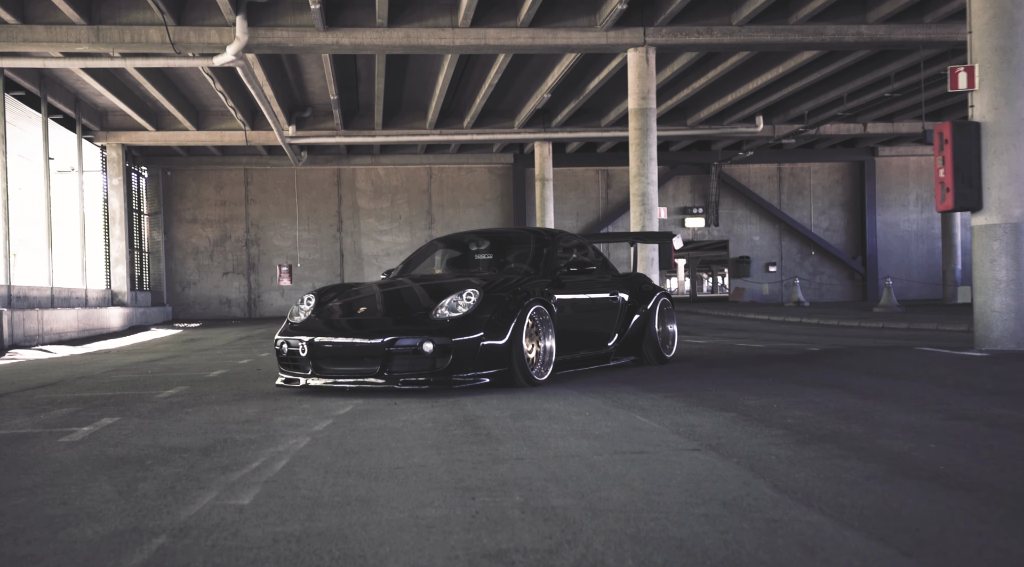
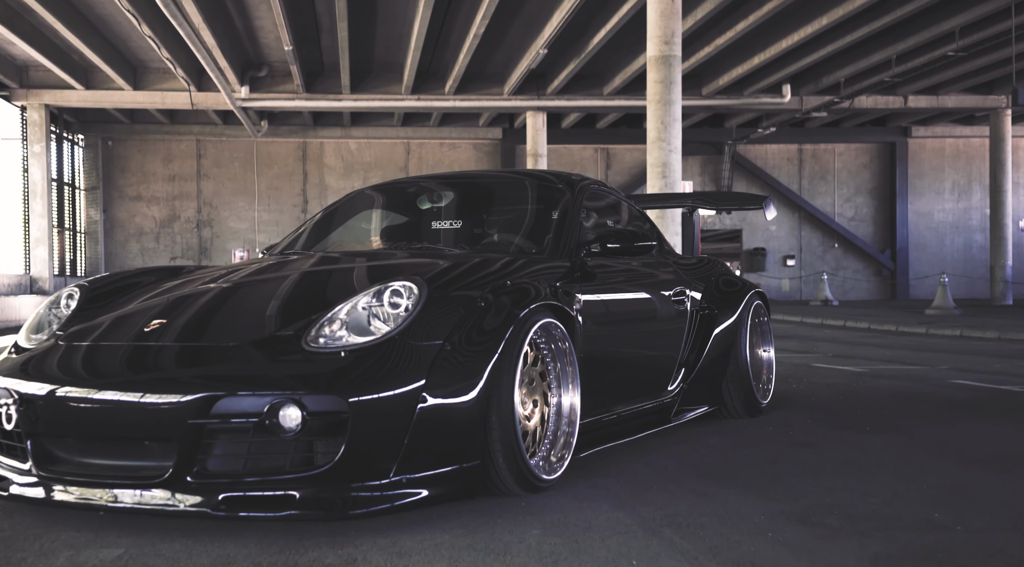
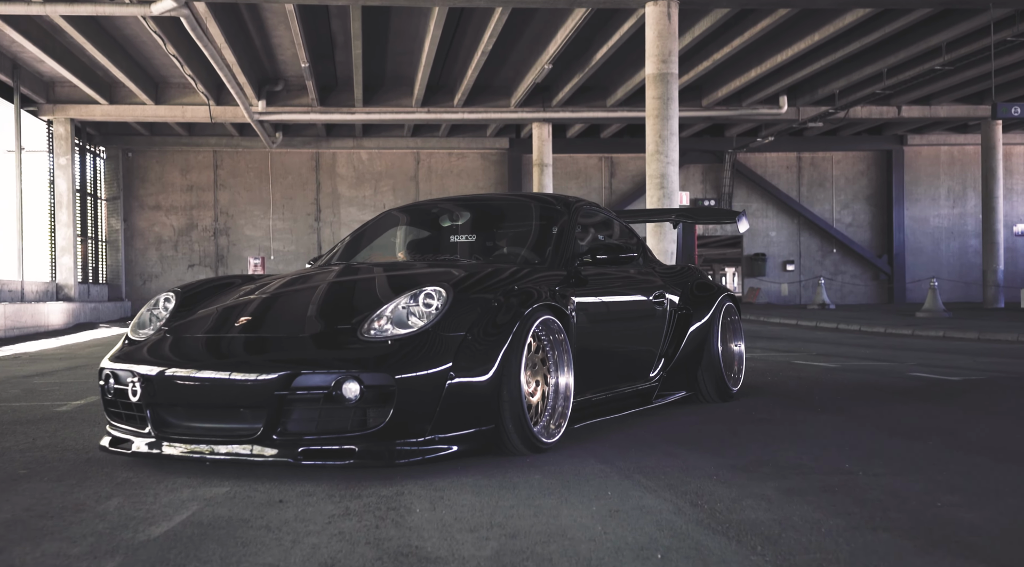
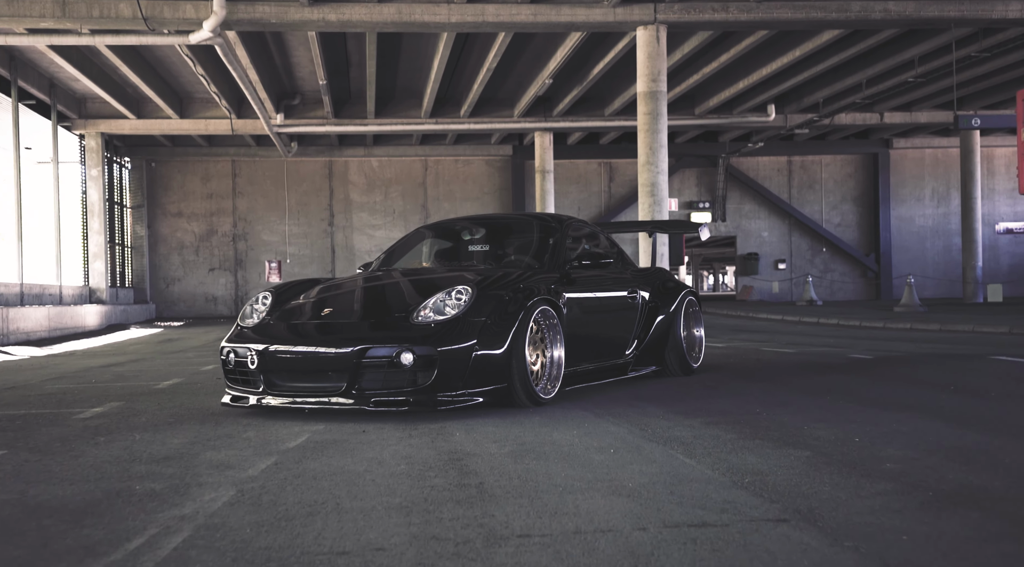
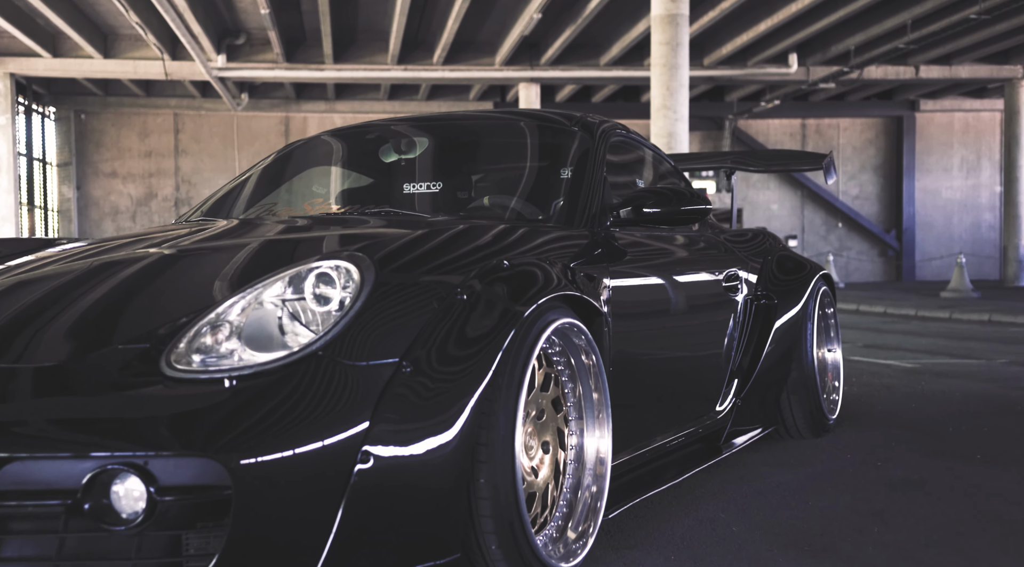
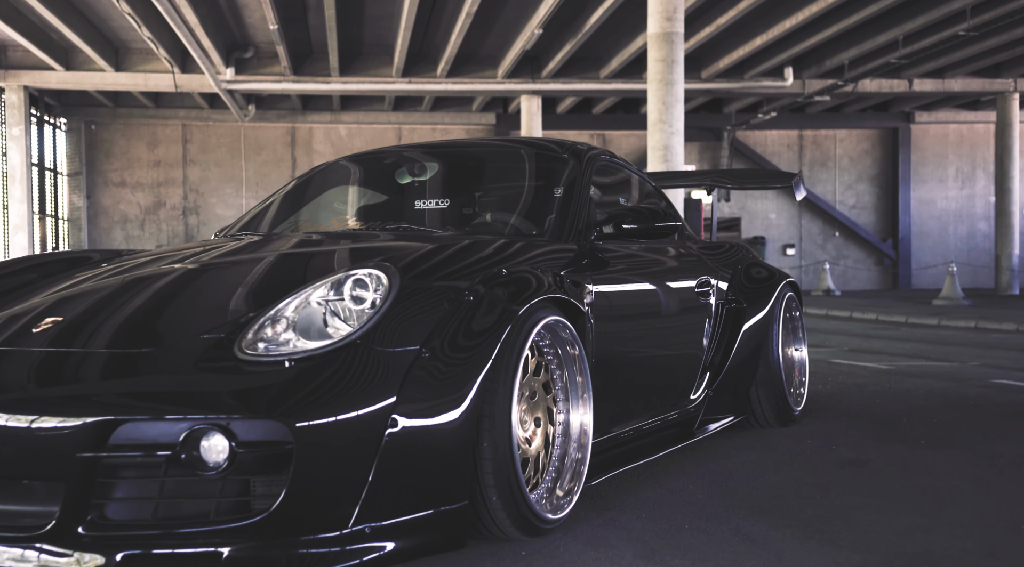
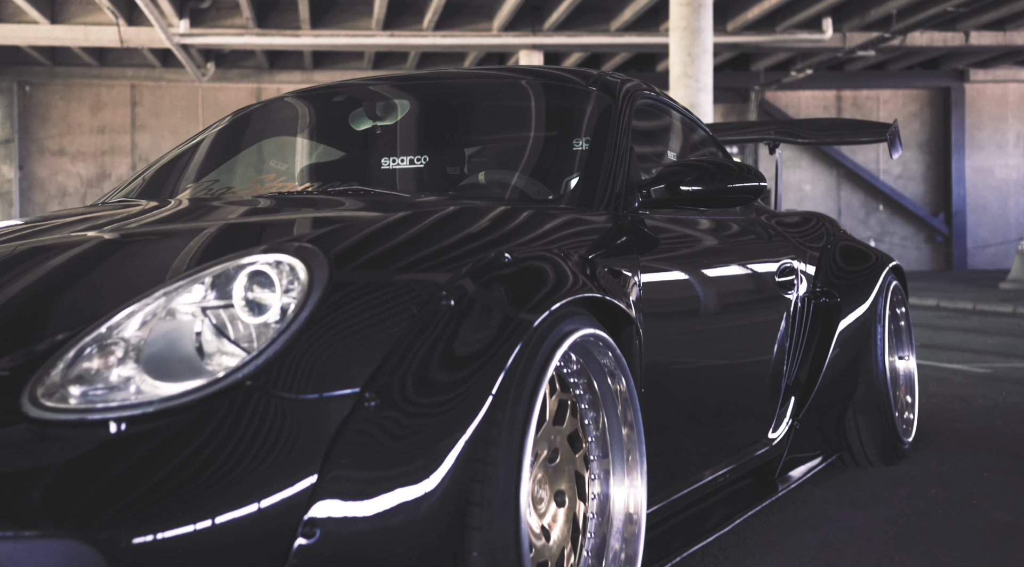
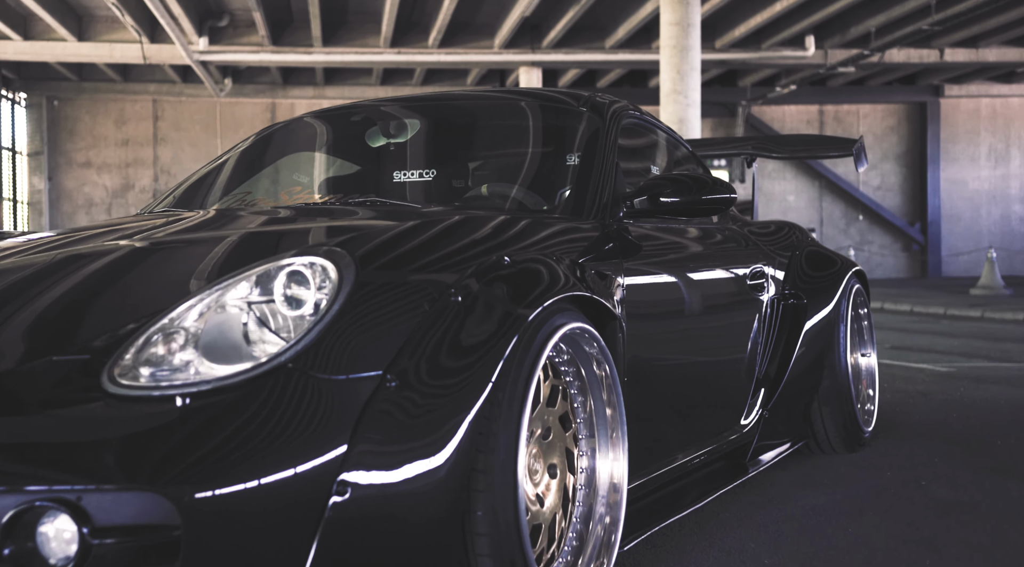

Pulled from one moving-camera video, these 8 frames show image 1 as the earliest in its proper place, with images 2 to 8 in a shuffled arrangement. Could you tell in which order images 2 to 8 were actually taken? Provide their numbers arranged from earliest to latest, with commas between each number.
4, 3, 2, 6, 5, 8, 7
